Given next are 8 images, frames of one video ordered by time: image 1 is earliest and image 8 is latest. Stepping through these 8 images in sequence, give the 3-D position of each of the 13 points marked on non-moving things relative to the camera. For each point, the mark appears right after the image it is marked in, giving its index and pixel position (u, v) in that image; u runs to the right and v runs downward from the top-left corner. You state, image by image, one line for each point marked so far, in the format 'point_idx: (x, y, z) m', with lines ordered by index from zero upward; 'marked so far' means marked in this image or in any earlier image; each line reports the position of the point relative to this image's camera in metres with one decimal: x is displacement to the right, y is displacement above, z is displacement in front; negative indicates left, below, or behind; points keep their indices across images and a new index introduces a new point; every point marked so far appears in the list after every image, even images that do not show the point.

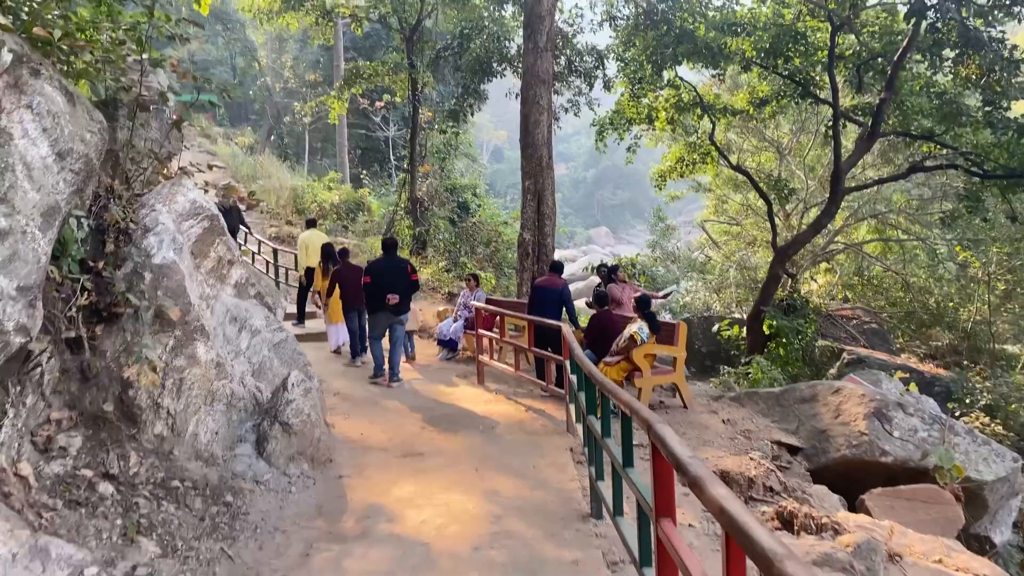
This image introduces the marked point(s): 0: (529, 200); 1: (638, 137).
0: (+0.2, +1.2, +10.9) m
1: (+2.7, +3.3, +18.4) m
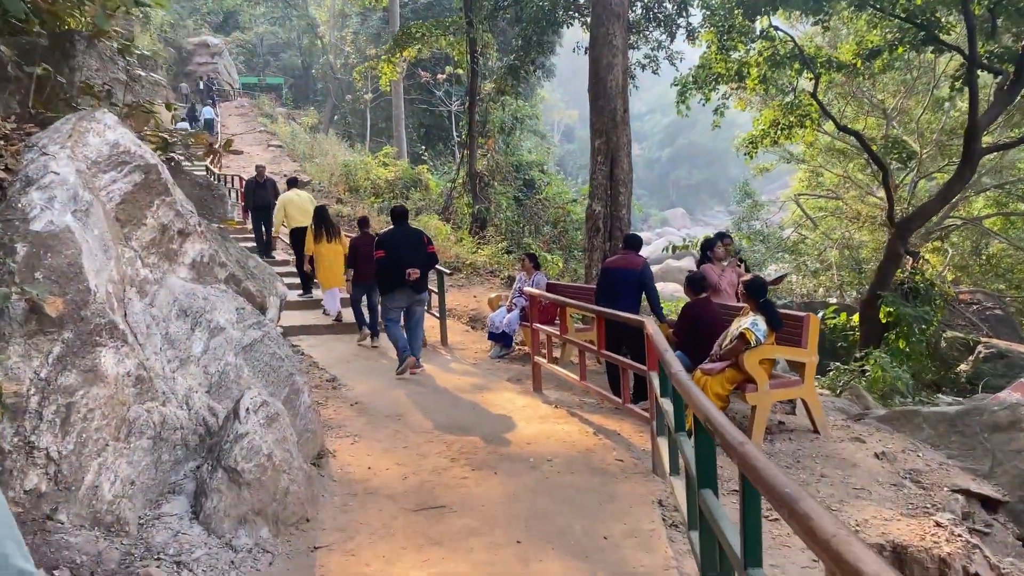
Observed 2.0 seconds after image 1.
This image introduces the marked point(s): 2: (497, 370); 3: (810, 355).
0: (+0.9, +1.3, +9.0) m
1: (+4.1, +3.6, +16.2) m
2: (-0.1, -0.7, +7.6) m
3: (+1.8, -0.4, +5.1) m
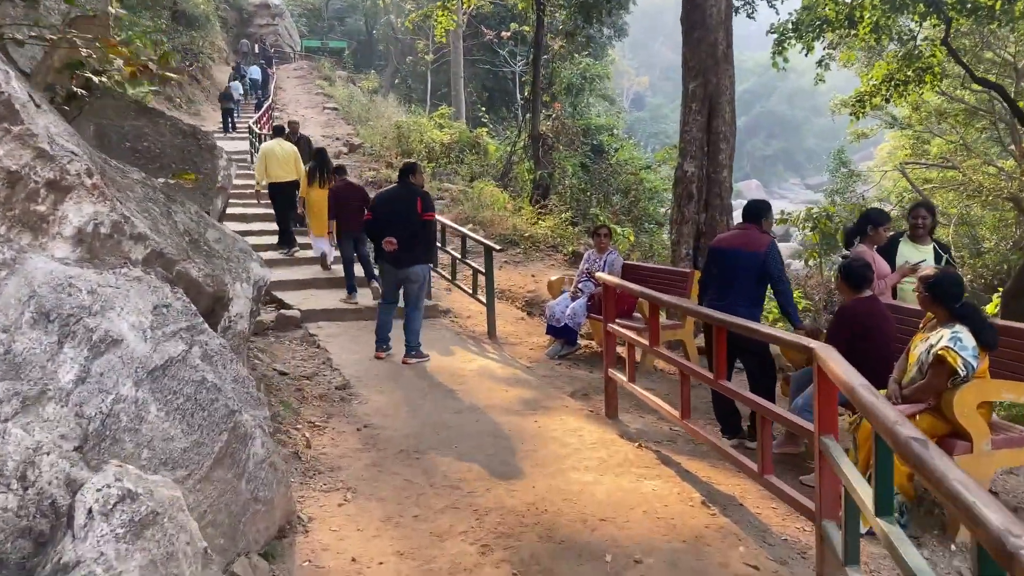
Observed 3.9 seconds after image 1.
0: (+1.5, +1.5, +7.1) m
1: (+5.3, +4.0, +13.9) m
2: (+0.3, -0.6, +5.9) m
3: (+2.0, -0.4, +3.2) m
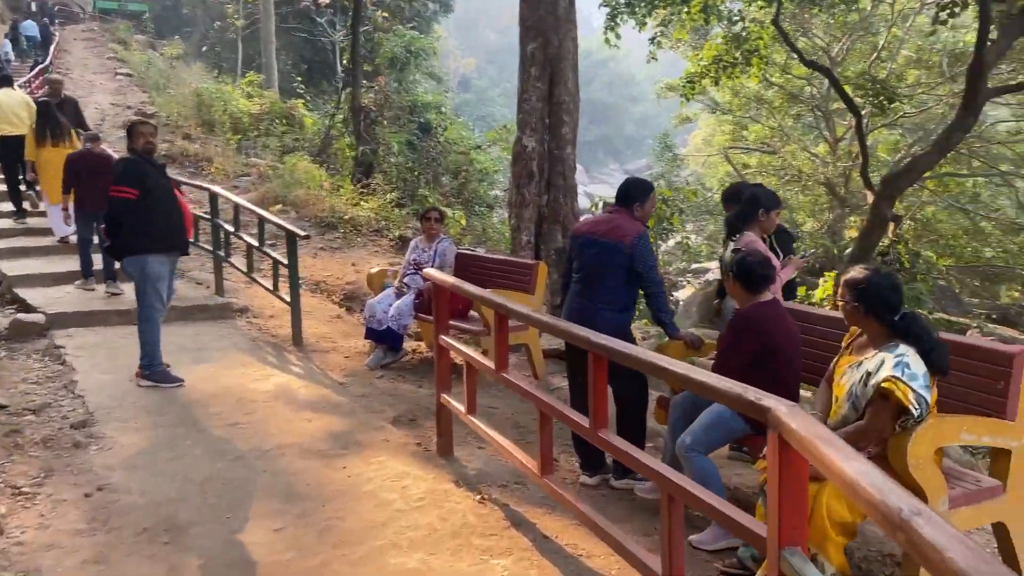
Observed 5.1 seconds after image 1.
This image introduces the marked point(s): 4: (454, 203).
0: (+0.2, +1.5, +6.1) m
1: (+2.4, +4.2, +13.5) m
2: (-0.8, -0.6, +4.8) m
3: (+1.5, -0.4, +2.4) m
4: (-1.0, +1.5, +14.9) m
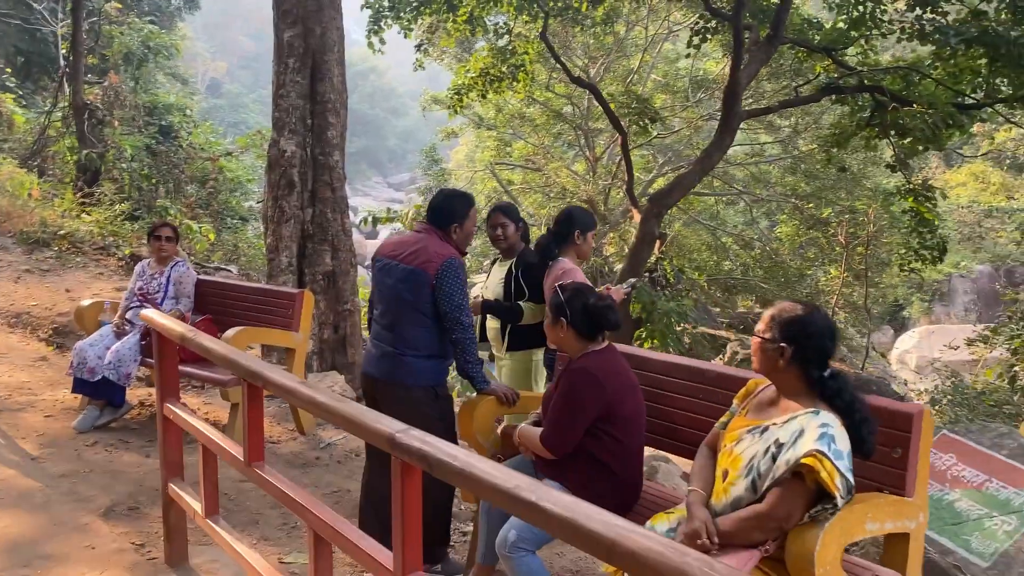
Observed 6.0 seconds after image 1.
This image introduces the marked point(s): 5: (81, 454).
0: (-1.4, +1.4, +5.2) m
1: (-1.3, +3.9, +13.0) m
2: (-1.8, -0.8, +3.6) m
3: (+1.0, -0.5, +2.0) m
4: (-4.9, +1.1, +13.3) m
5: (-1.9, -0.8, +3.8) m
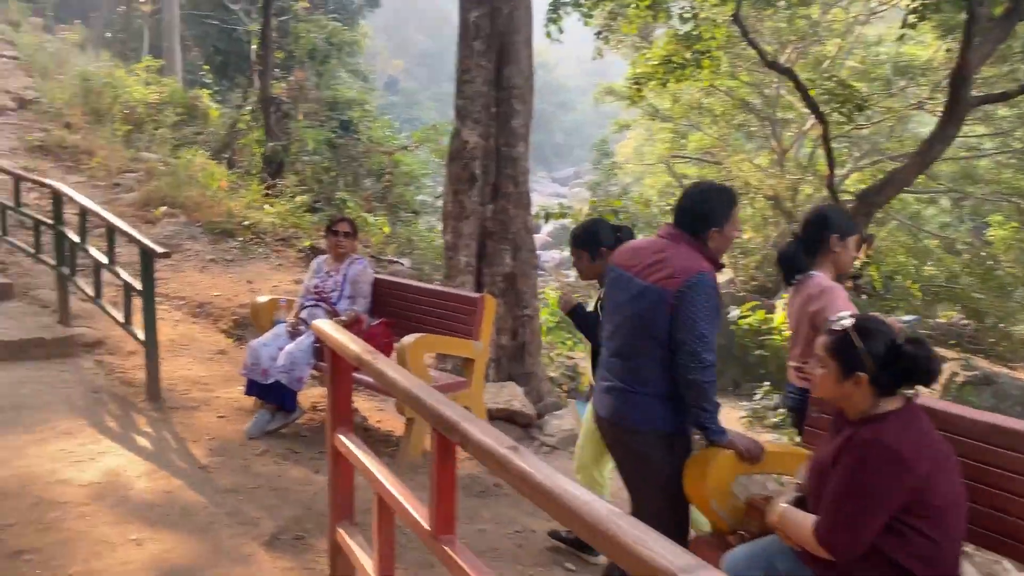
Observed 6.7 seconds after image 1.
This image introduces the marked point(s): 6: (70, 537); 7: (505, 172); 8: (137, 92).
0: (-0.2, +1.3, +4.8) m
1: (+1.4, +3.9, +12.4) m
2: (-1.0, -0.8, +3.3) m
3: (+1.4, -0.6, +1.2) m
4: (-2.2, +1.3, +13.4) m
5: (-1.1, -0.7, +3.5) m
6: (-1.5, -0.8, +2.8) m
7: (0.0, +0.7, +4.9) m
8: (-6.1, +3.2, +13.8) m
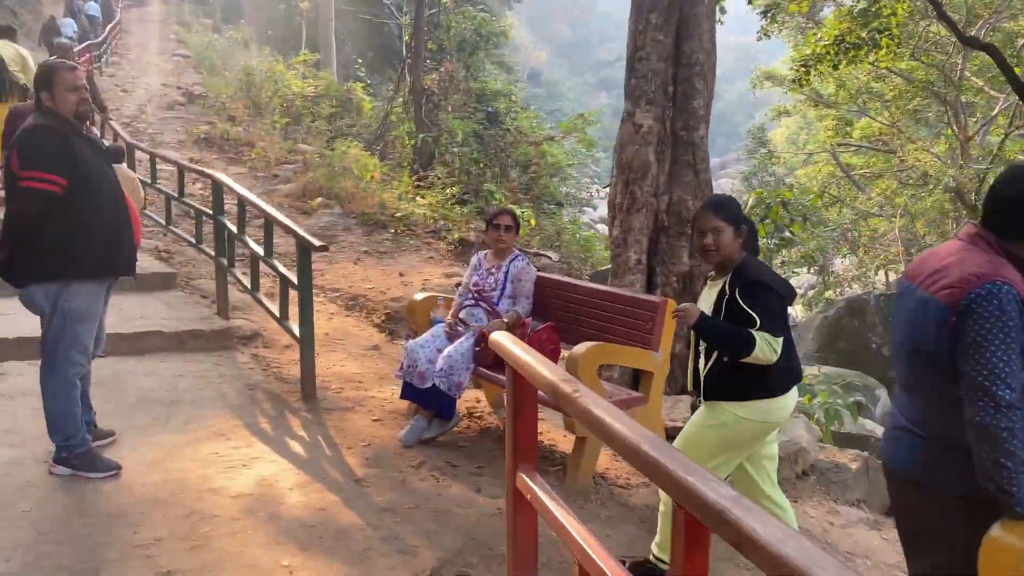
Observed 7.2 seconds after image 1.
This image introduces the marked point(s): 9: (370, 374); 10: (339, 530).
0: (+0.7, +1.3, +4.3) m
1: (+3.6, +4.0, +11.5) m
2: (-0.4, -0.8, +3.0) m
3: (+1.7, -0.7, +0.5) m
4: (+0.2, +1.4, +13.1) m
5: (-0.4, -0.7, +3.2) m
6: (-0.9, -0.8, +2.5) m
7: (+0.9, +0.7, +4.3) m
8: (-3.6, +3.4, +14.1) m
9: (-0.8, -0.5, +4.9) m
10: (-0.6, -0.8, +2.8) m
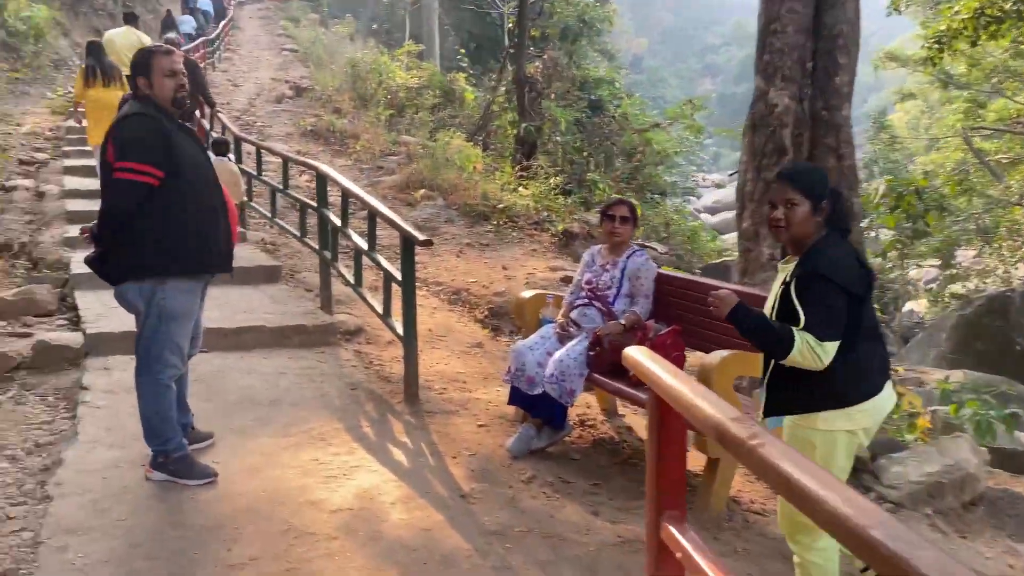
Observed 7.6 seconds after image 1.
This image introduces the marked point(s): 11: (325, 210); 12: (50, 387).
0: (+1.3, +1.3, +3.9) m
1: (+5.0, +4.0, +10.6) m
2: (0.0, -0.8, +2.7) m
3: (+1.8, -0.7, 0.0) m
4: (+1.8, +1.5, +12.7) m
5: (0.0, -0.7, +3.0) m
6: (-0.5, -0.8, +2.3) m
7: (+1.4, +0.7, +3.9) m
8: (-1.9, +3.5, +14.1) m
9: (-0.2, -0.5, +4.6) m
10: (-0.2, -0.8, +2.5) m
11: (-1.1, +0.5, +5.0) m
12: (-2.1, -0.4, +3.8) m
